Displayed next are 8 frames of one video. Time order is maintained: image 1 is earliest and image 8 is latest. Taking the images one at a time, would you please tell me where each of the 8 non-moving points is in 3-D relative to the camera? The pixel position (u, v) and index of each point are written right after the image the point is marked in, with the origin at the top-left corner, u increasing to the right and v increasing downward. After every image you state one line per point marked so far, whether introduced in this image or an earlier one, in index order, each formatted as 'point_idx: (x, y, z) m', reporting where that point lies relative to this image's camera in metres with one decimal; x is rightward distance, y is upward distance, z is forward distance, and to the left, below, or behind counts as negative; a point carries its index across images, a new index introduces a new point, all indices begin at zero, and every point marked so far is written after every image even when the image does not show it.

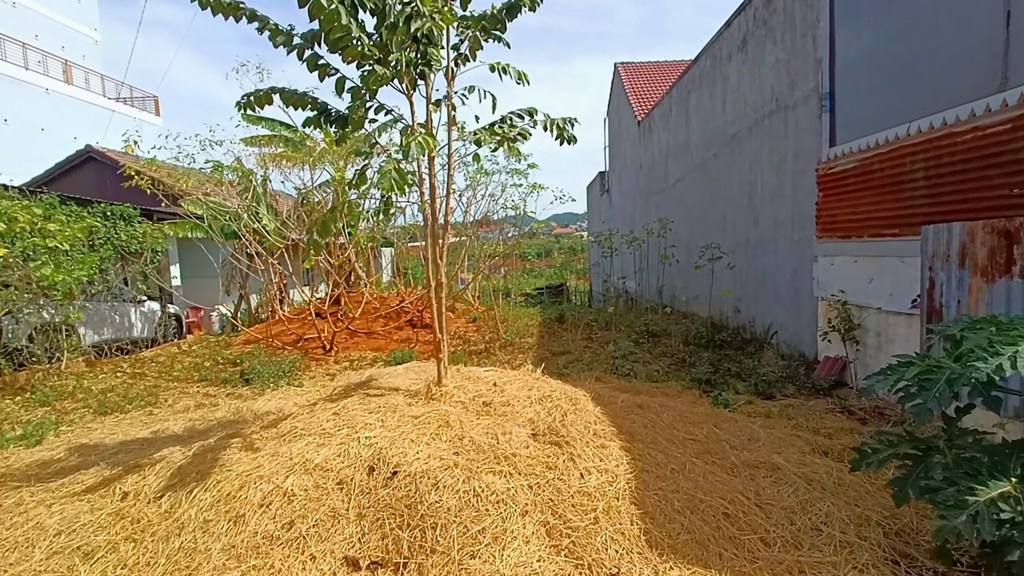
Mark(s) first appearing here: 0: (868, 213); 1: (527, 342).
0: (+3.3, +0.7, +3.9) m
1: (+0.2, -0.8, +6.5) m
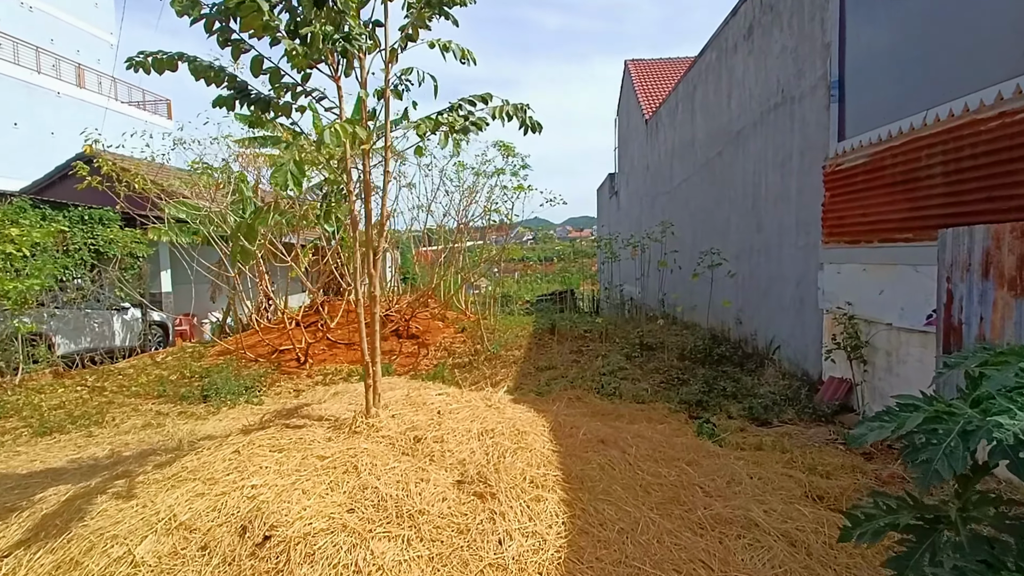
0: (+3.0, +0.6, +3.5) m
1: (0.0, -1.0, +6.1) m
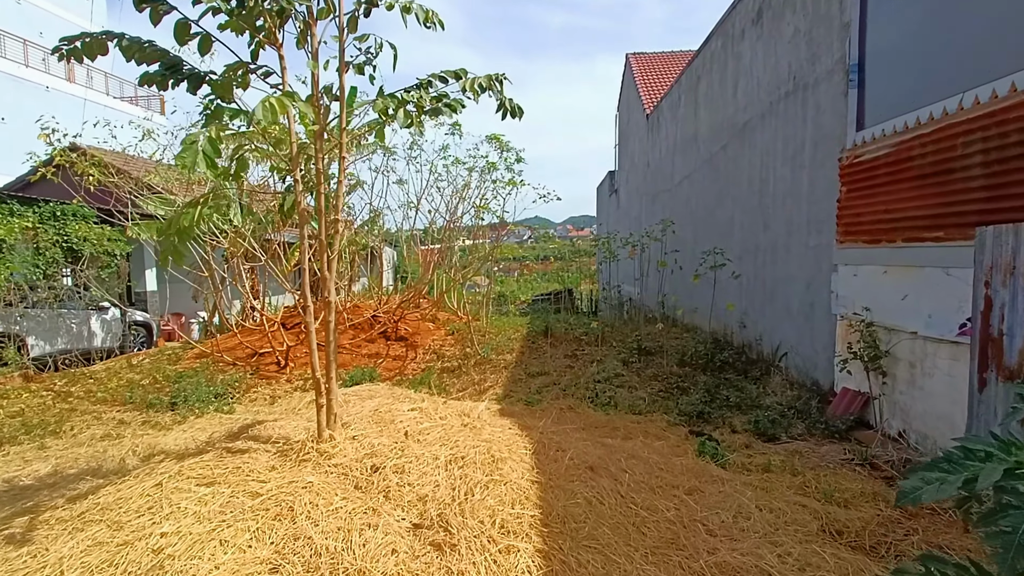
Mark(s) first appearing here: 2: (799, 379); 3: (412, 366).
0: (+2.9, +0.6, +3.1) m
1: (-0.1, -1.0, +5.8) m
2: (+3.0, -1.0, +4.3) m
3: (-1.4, -1.1, +5.9) m
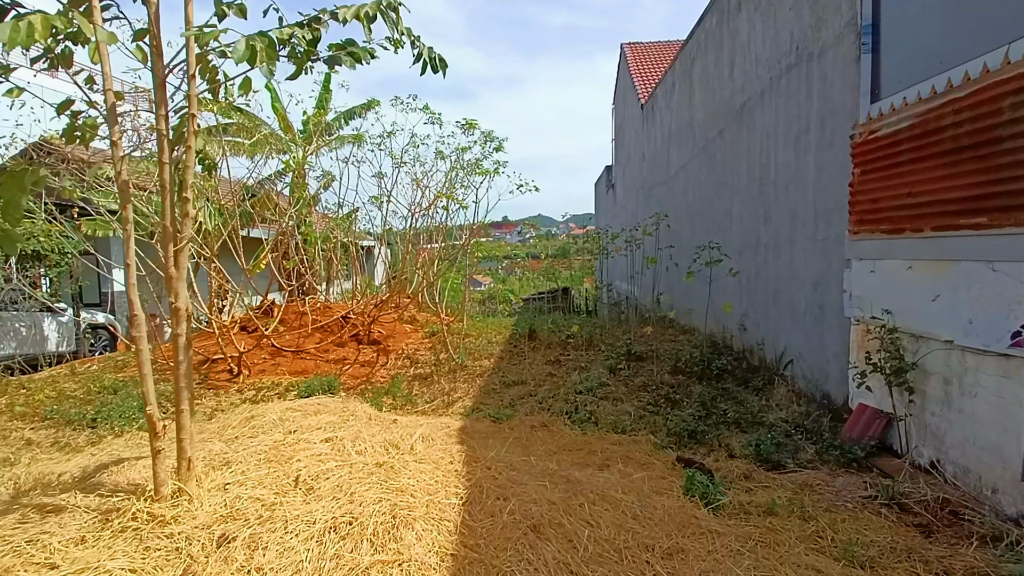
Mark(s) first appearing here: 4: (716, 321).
0: (+2.6, +0.6, +2.6) m
1: (-0.4, -1.0, +5.3) m
2: (+2.7, -0.9, +3.8) m
3: (-1.7, -1.1, +5.4) m
4: (+2.9, -0.5, +5.8) m
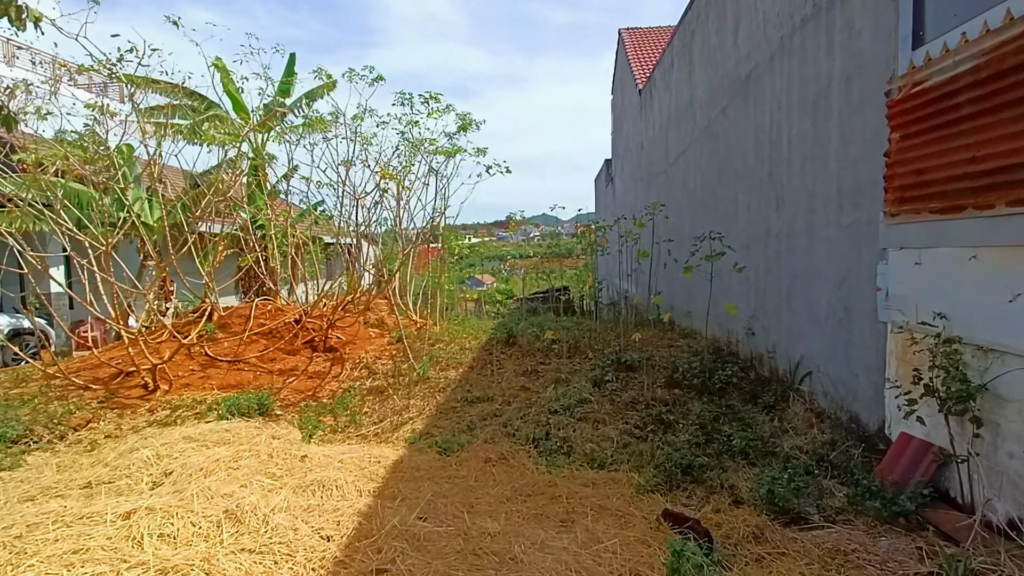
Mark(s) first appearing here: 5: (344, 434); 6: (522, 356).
0: (+2.3, +0.6, +1.9) m
1: (-0.7, -1.0, +4.6) m
2: (+2.3, -0.9, +3.1) m
3: (-2.0, -1.1, +4.7) m
4: (+2.5, -0.4, +5.1) m
5: (-1.4, -1.2, +3.5) m
6: (+0.2, -0.8, +5.0) m
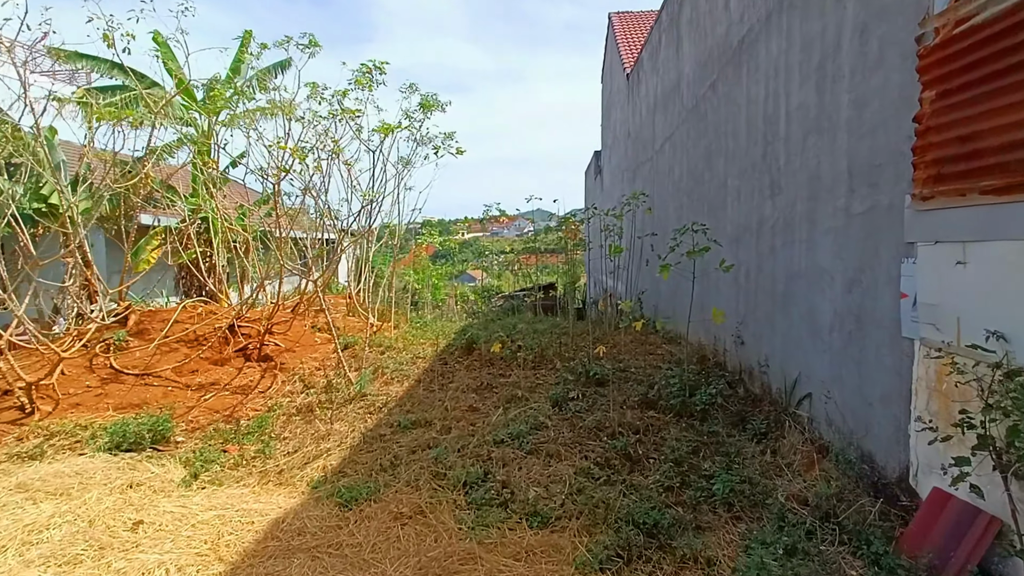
0: (+1.8, +0.6, +1.3) m
1: (-1.2, -1.0, +3.9) m
2: (+1.9, -0.9, +2.5) m
3: (-2.5, -1.1, +4.0) m
4: (+2.1, -0.4, +4.5) m
5: (-1.8, -1.3, +2.9) m
6: (-0.3, -0.8, +4.4) m
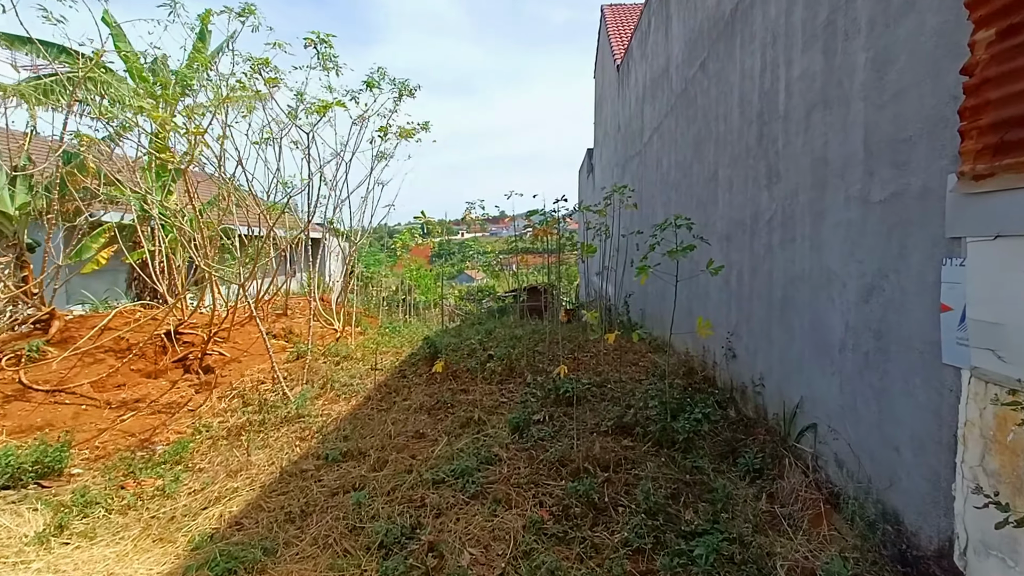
0: (+1.5, +0.5, +0.7) m
1: (-1.5, -1.0, +3.4) m
2: (+1.6, -1.0, +2.0) m
3: (-2.8, -1.1, +3.5) m
4: (+1.7, -0.5, +4.0) m
5: (-2.2, -1.3, +2.4) m
6: (-0.6, -0.9, +3.9) m
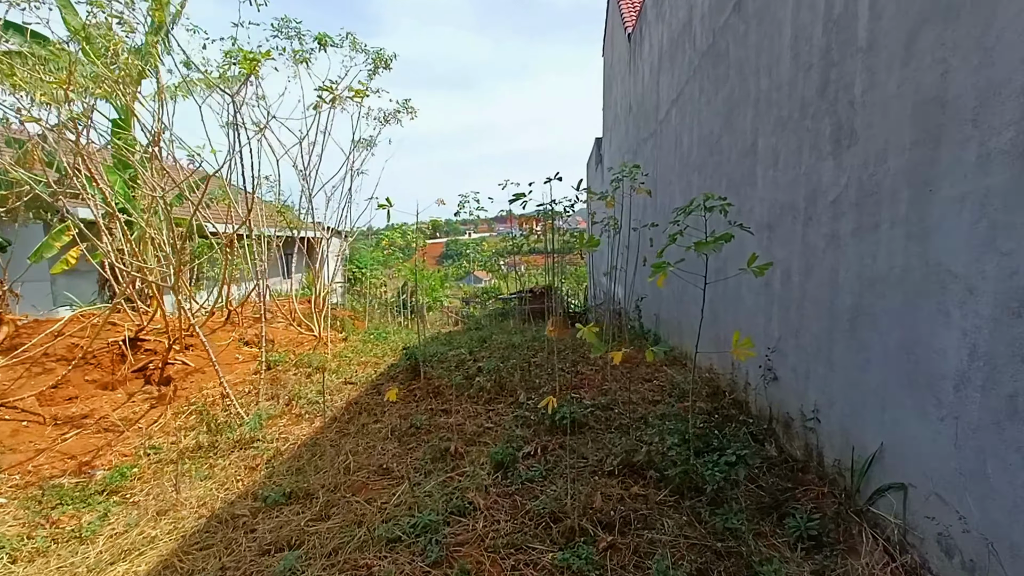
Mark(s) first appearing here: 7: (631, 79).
0: (+1.3, +0.5, +0.1) m
1: (-1.5, -1.0, +3.0) m
2: (+1.5, -1.0, +1.3) m
3: (-2.8, -1.1, +3.1) m
4: (+1.7, -0.5, +3.3) m
5: (-2.3, -1.3, +1.9) m
6: (-0.6, -0.9, +3.4) m
7: (+2.3, +3.8, +7.5) m
